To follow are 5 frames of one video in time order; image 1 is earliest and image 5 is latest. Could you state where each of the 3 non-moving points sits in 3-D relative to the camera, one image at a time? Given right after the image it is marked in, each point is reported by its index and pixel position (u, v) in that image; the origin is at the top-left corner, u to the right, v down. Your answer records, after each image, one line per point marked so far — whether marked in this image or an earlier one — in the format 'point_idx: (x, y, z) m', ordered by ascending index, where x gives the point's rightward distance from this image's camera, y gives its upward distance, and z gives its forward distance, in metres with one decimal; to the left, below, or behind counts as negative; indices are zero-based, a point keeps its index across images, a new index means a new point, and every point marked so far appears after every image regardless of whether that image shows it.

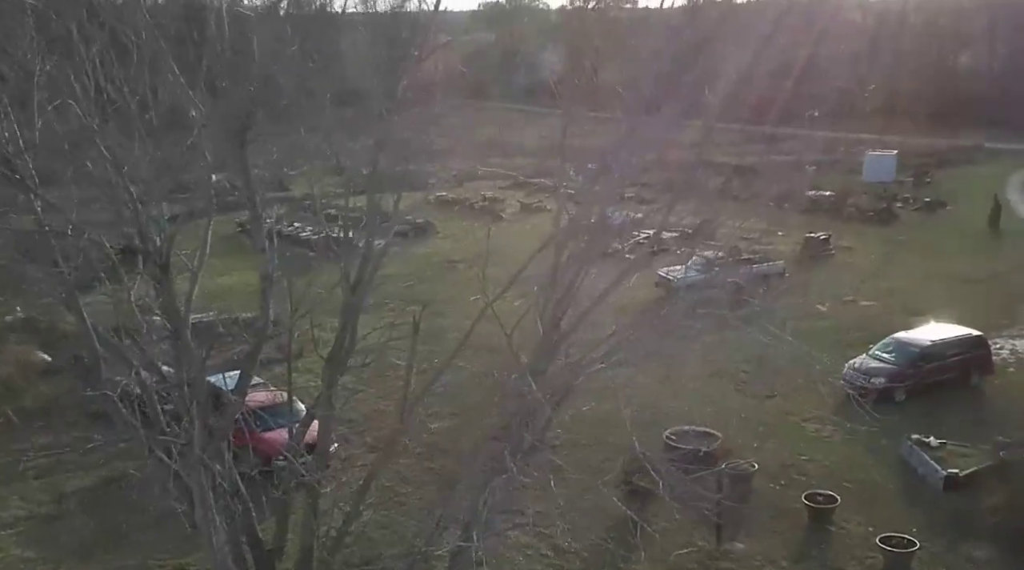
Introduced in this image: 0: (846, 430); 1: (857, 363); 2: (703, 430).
0: (+5.3, -2.3, +14.0) m
1: (+6.0, -1.4, +15.4) m
2: (+2.9, -2.2, +13.5) m
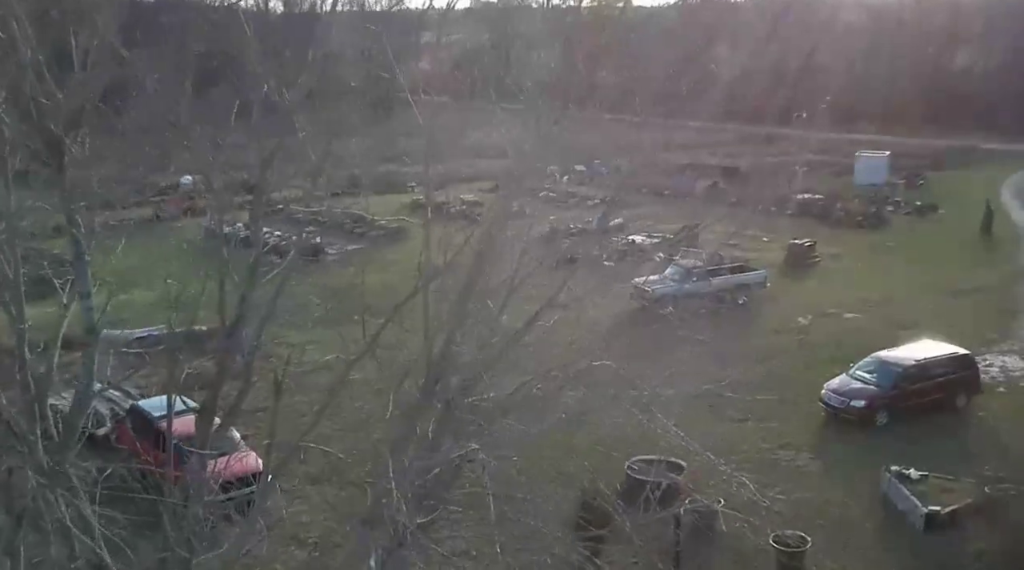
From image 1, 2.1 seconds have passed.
0: (+4.6, -2.5, +13.0) m
1: (+5.3, -1.6, +14.4) m
2: (+2.2, -2.4, +12.5) m
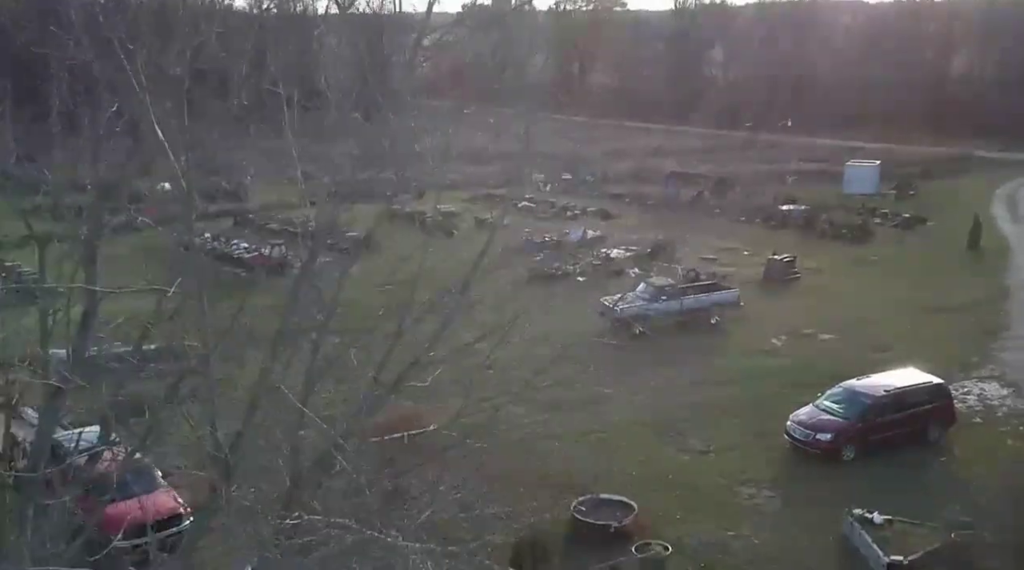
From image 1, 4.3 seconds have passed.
0: (+3.8, -2.9, +12.3) m
1: (+4.5, -2.0, +13.7) m
2: (+1.4, -2.8, +11.8) m
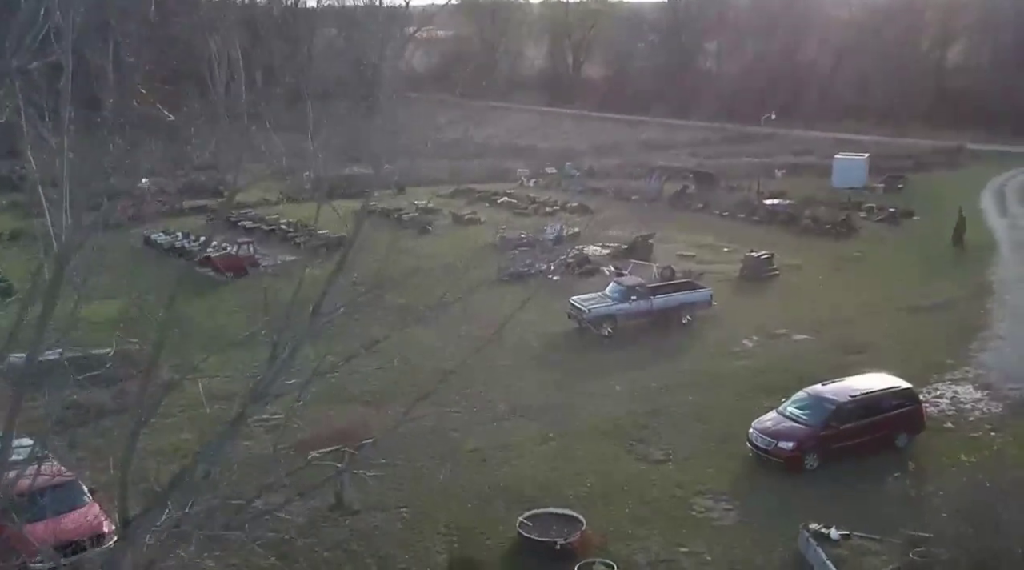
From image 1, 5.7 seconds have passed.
0: (+3.1, -3.0, +11.8) m
1: (+3.8, -2.0, +13.2) m
2: (+0.7, -2.9, +11.3) m
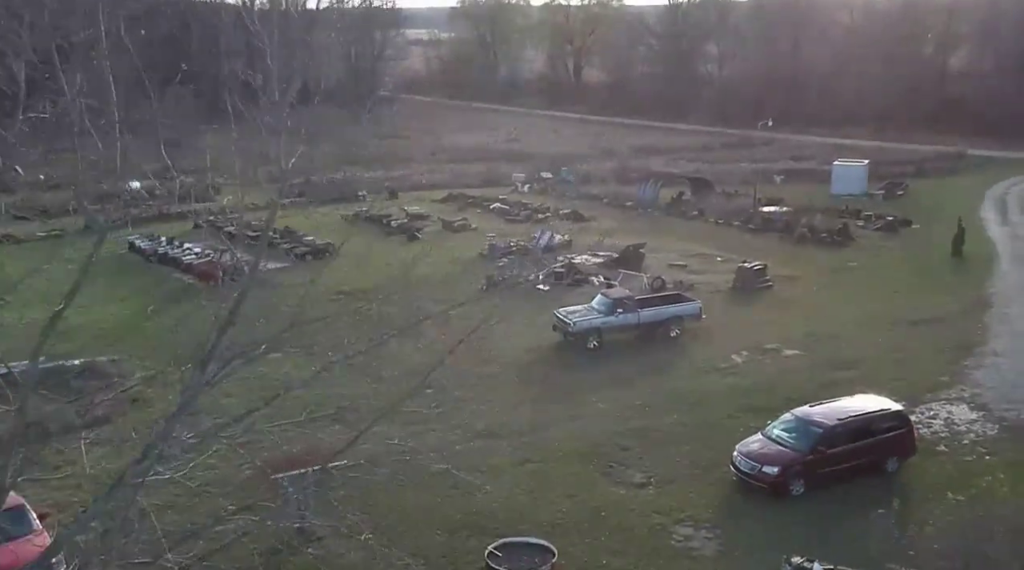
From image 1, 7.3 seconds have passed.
0: (+2.7, -3.2, +11.3) m
1: (+3.4, -2.3, +12.7) m
2: (+0.3, -3.1, +10.7) m
